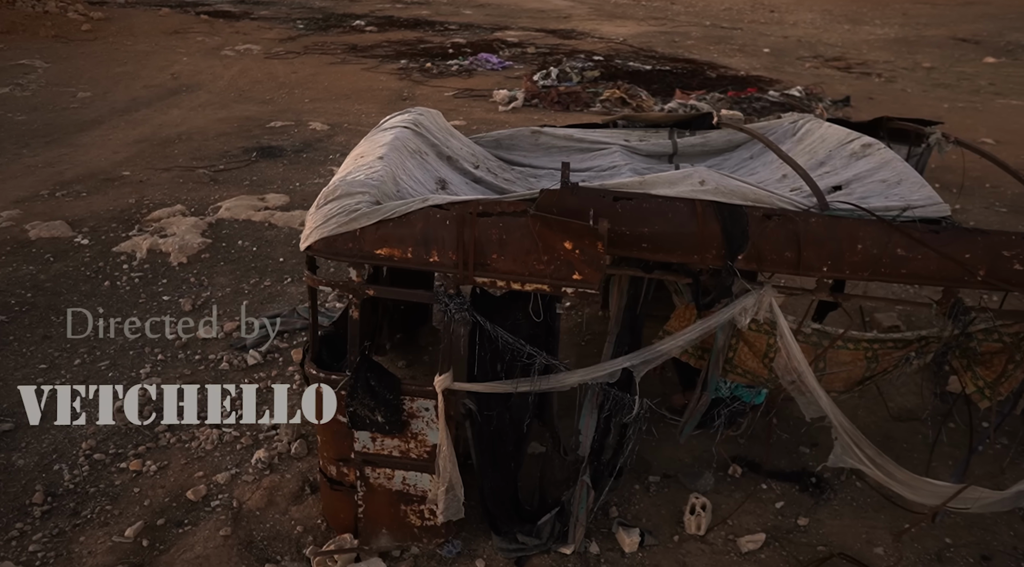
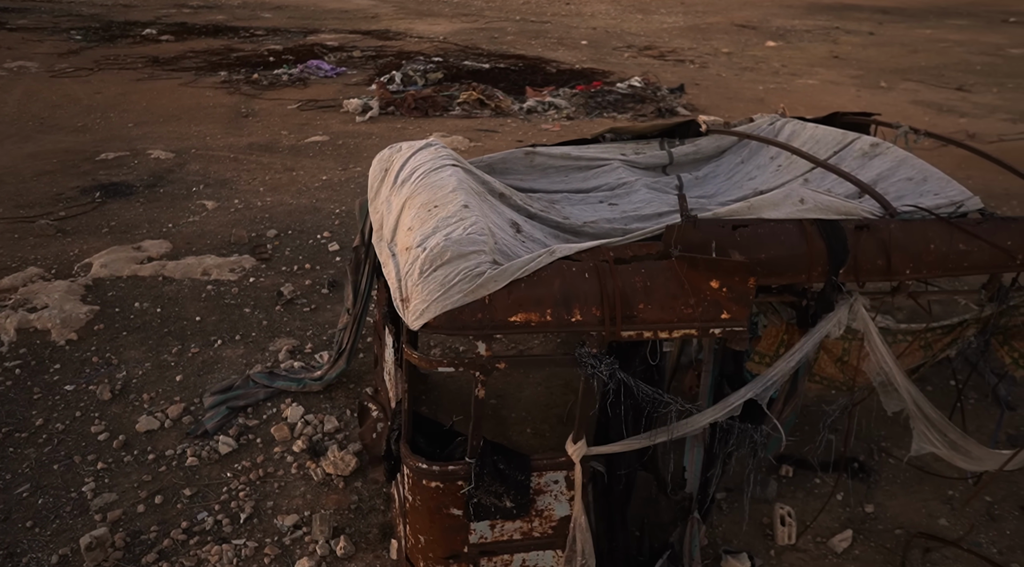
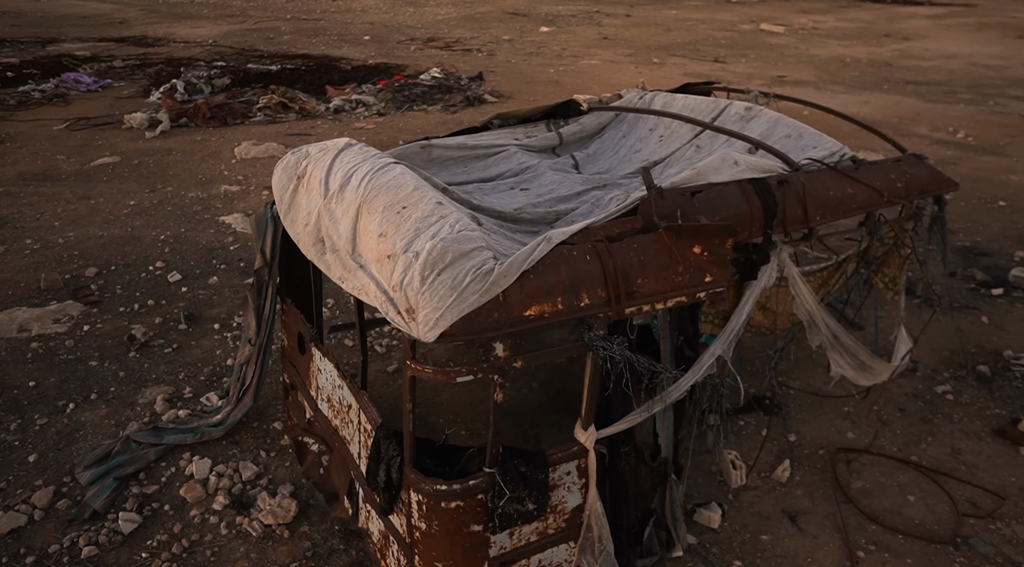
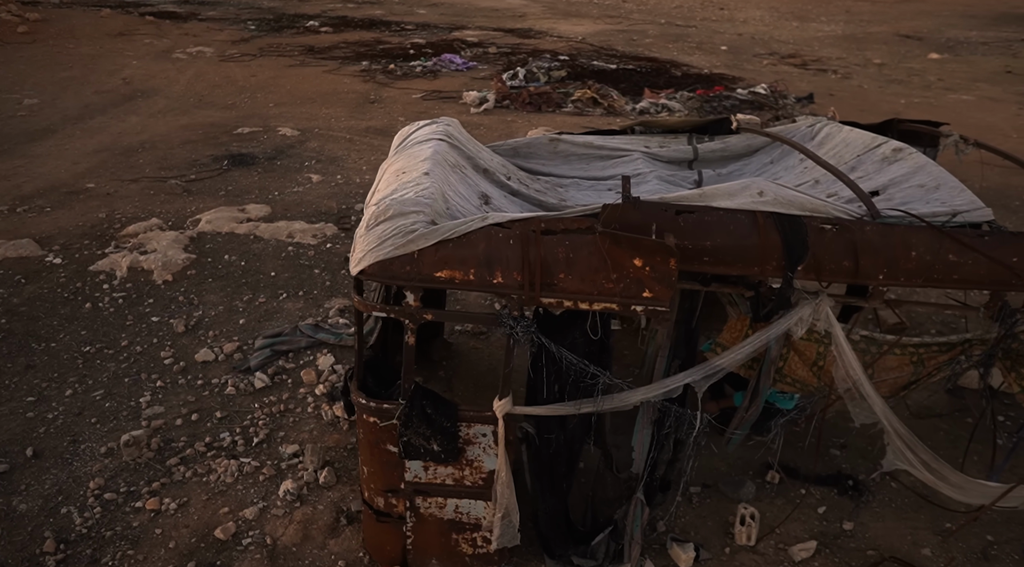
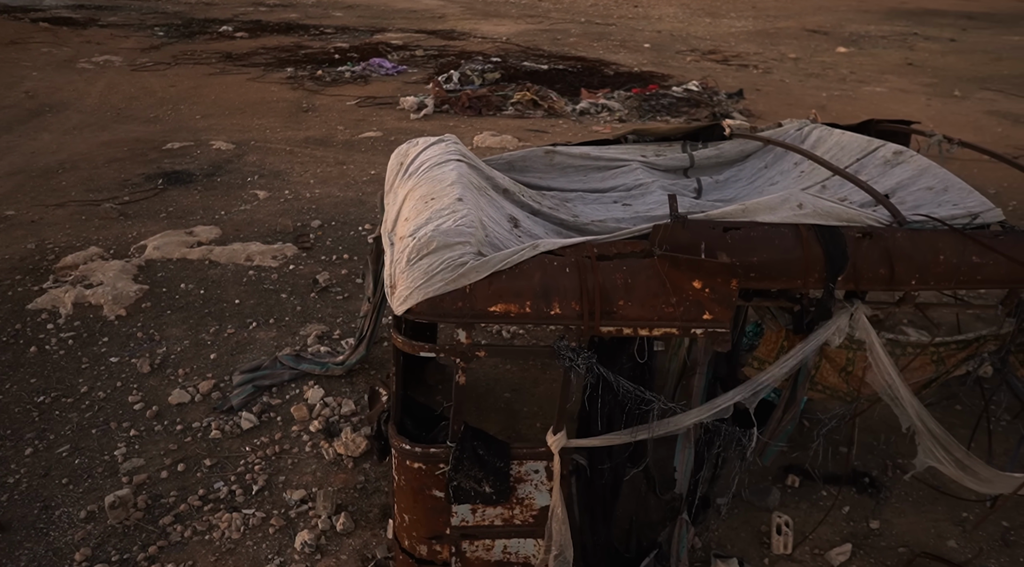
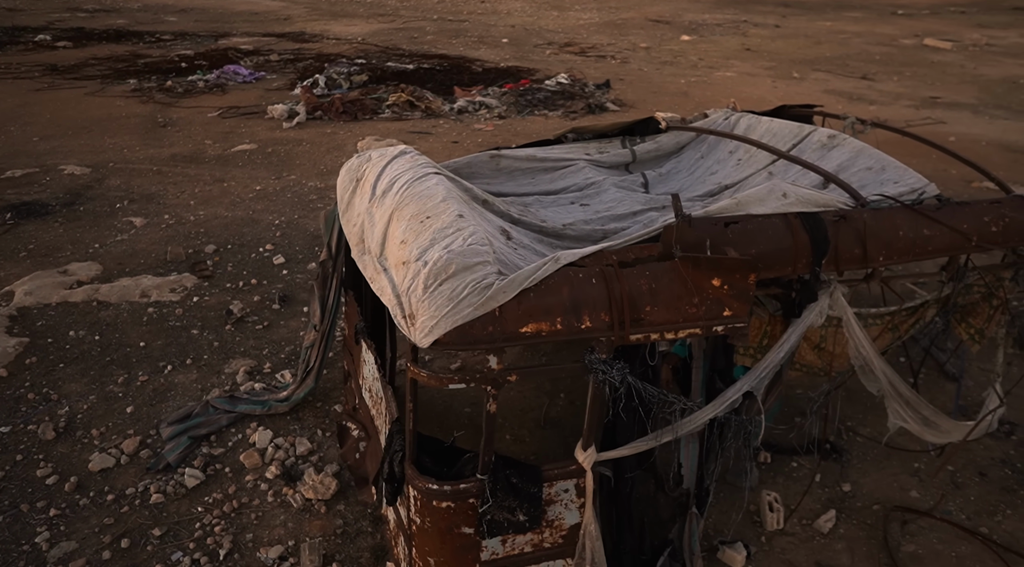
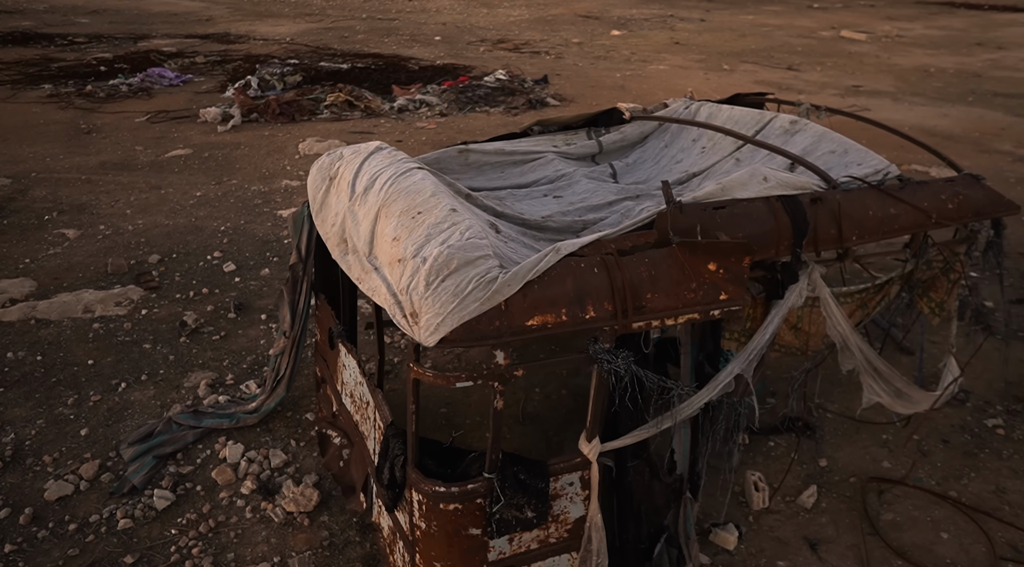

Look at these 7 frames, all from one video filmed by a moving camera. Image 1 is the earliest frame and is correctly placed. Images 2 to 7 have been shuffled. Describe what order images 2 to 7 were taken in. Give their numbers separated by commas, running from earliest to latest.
4, 5, 2, 6, 7, 3
